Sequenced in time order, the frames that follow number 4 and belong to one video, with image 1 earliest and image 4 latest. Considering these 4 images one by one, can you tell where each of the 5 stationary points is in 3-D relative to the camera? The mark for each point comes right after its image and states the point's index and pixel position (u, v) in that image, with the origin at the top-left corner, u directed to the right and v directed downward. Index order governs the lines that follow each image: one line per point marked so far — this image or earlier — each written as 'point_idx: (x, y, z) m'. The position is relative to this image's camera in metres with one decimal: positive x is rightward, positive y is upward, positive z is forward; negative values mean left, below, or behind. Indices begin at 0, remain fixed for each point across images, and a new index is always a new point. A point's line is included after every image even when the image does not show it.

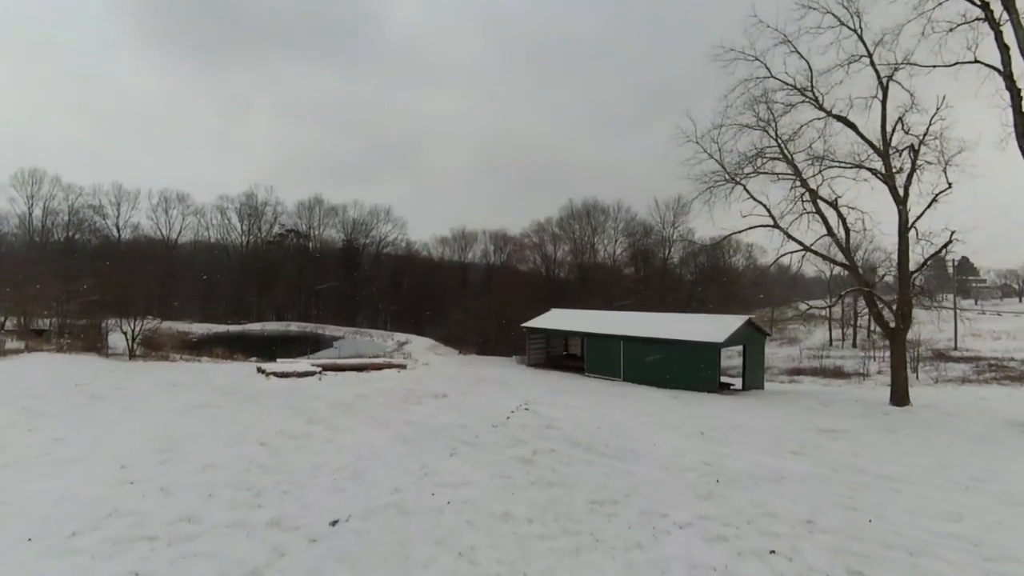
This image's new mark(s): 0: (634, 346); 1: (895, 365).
0: (+4.2, -2.0, +17.3) m
1: (+9.6, -1.9, +12.6) m
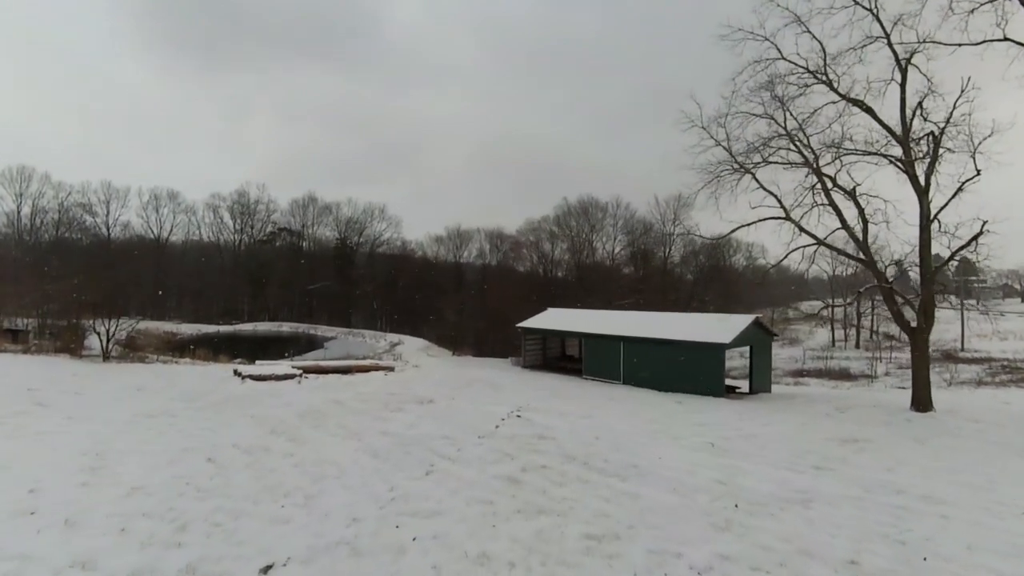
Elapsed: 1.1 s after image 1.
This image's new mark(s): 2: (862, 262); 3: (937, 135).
0: (+4.0, -1.9, +16.4) m
1: (+9.4, -1.8, +11.7) m
2: (+8.6, +0.6, +12.3) m
3: (+10.4, +3.7, +12.3) m
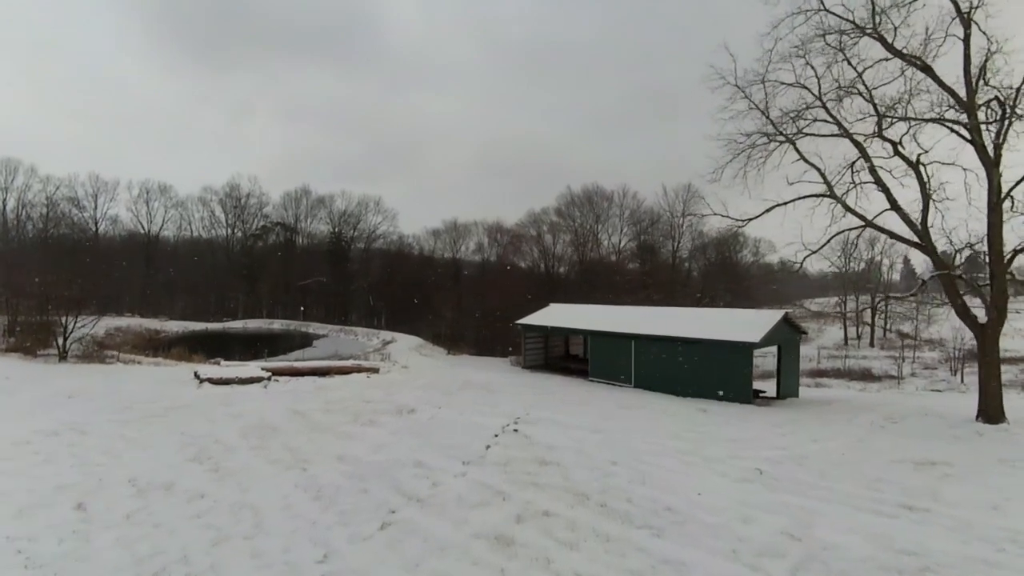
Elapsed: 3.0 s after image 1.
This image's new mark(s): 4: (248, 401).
0: (+3.9, -1.7, +14.7) m
1: (+9.3, -1.6, +9.9) m
2: (+8.5, +0.9, +10.5) m
3: (+10.3, +4.0, +10.5) m
4: (-5.1, -2.2, +9.7) m
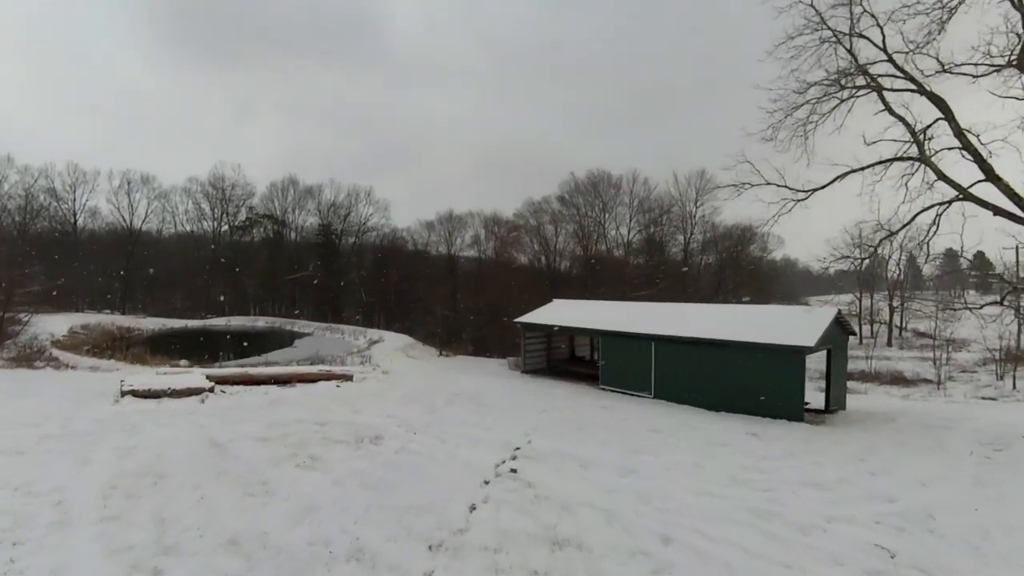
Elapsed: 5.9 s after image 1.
0: (+3.9, -1.5, +12.4) m
1: (+9.3, -1.5, +7.6) m
2: (+8.5, +1.0, +8.2) m
3: (+10.3, +4.1, +8.2) m
4: (-5.1, -2.0, +7.4) m
